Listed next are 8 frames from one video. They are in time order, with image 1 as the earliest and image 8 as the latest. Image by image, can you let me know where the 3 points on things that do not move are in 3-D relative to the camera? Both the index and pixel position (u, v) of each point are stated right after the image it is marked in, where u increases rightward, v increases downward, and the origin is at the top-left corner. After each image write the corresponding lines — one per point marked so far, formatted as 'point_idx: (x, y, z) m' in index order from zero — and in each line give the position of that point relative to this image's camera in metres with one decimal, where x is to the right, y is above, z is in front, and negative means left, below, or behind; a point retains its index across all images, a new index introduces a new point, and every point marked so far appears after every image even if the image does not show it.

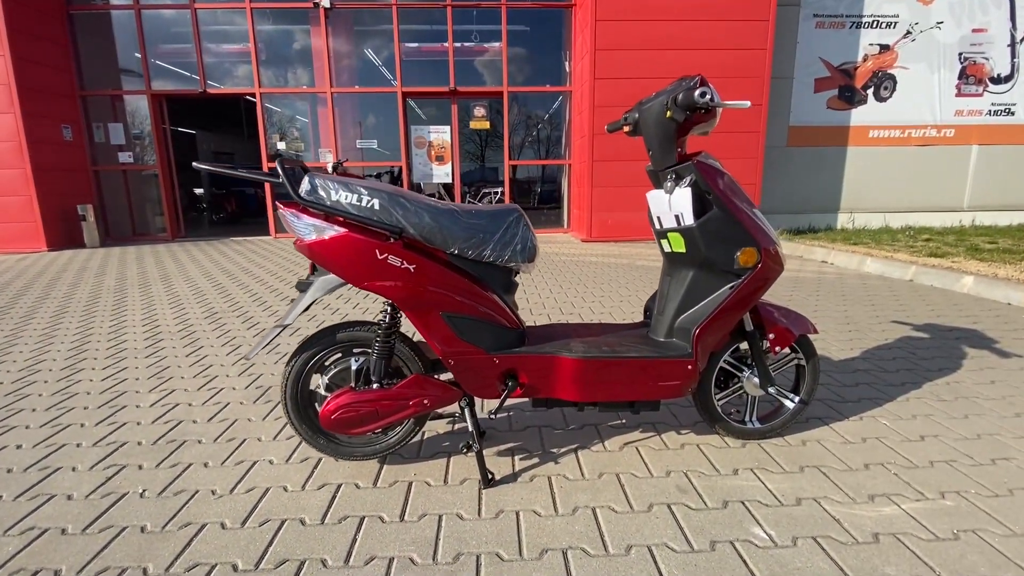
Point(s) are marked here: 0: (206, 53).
0: (-6.4, +4.9, +10.1) m
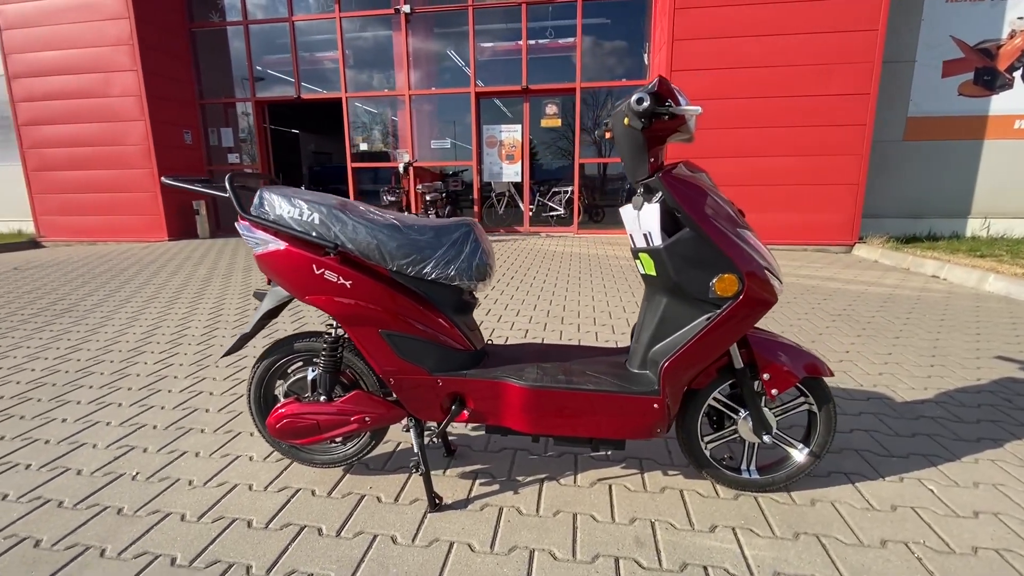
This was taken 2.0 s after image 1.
0: (-4.8, +5.1, +11.0) m
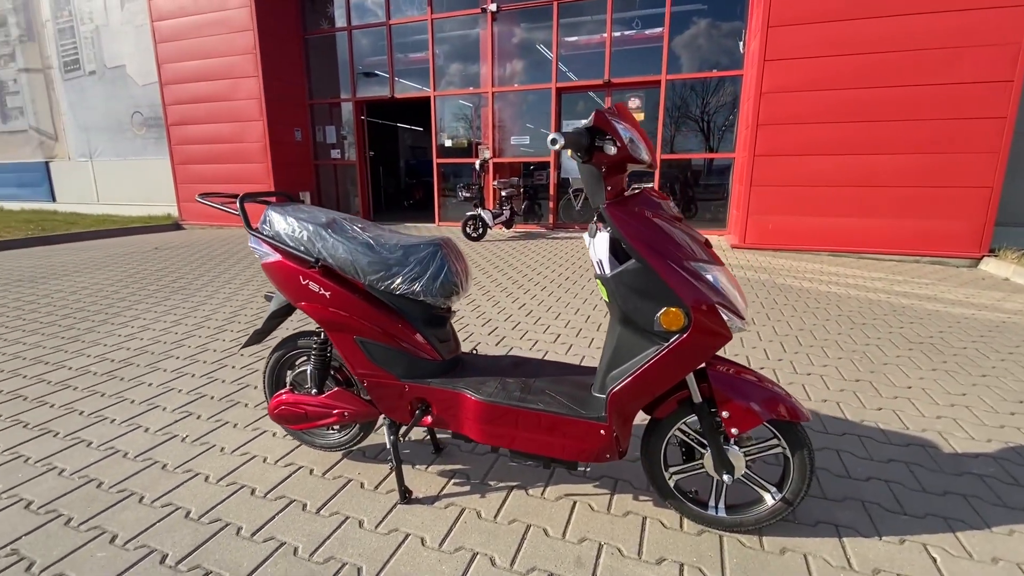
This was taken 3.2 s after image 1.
0: (-2.8, +5.4, +11.7) m
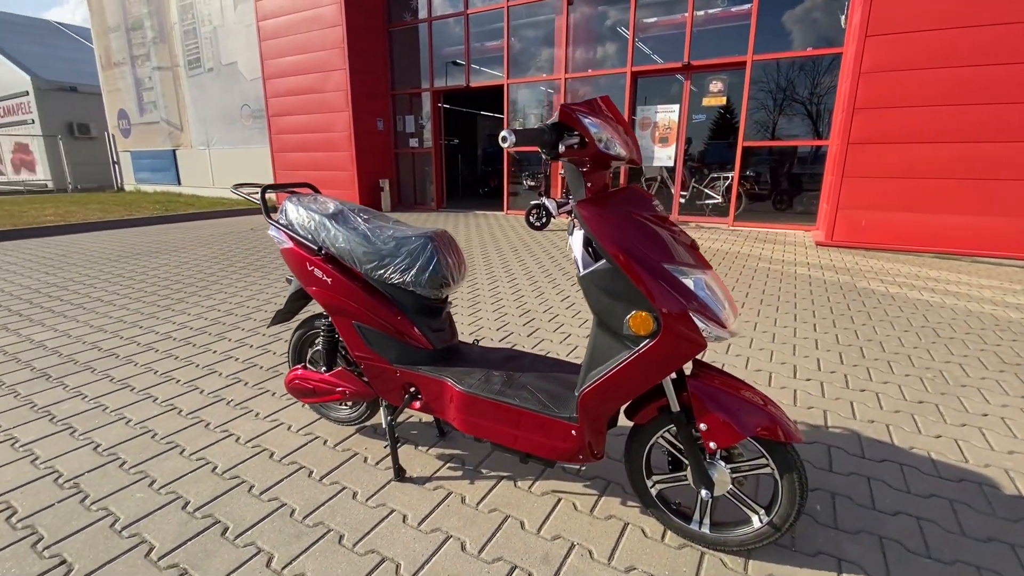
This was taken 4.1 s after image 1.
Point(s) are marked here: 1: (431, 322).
0: (-1.0, +5.8, +11.9) m
1: (-0.4, -0.2, +2.2) m
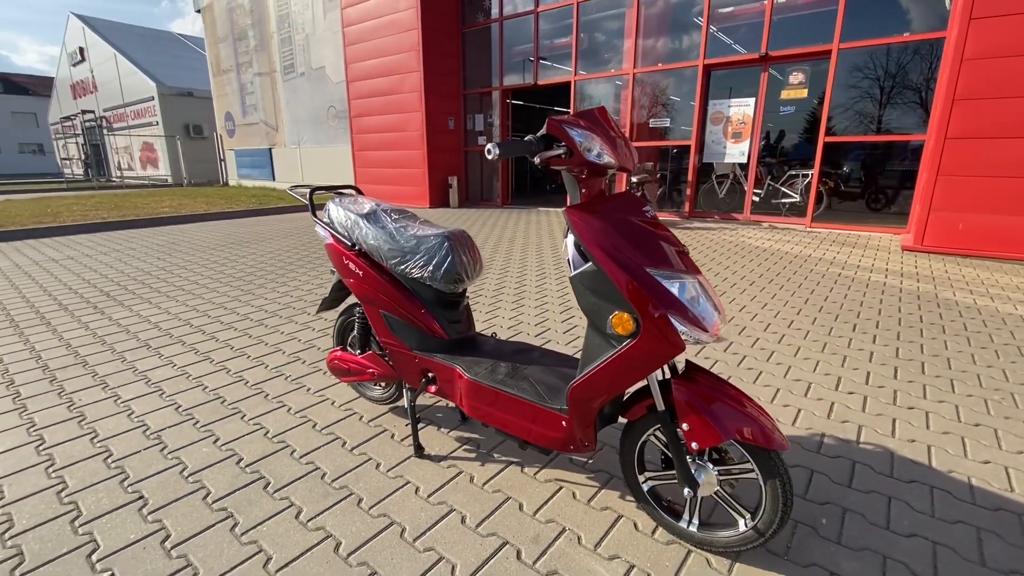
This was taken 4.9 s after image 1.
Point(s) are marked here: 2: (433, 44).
0: (+0.7, +5.9, +12.0) m
1: (-0.3, -0.1, +2.4) m
2: (-2.0, +6.2, +12.4) m
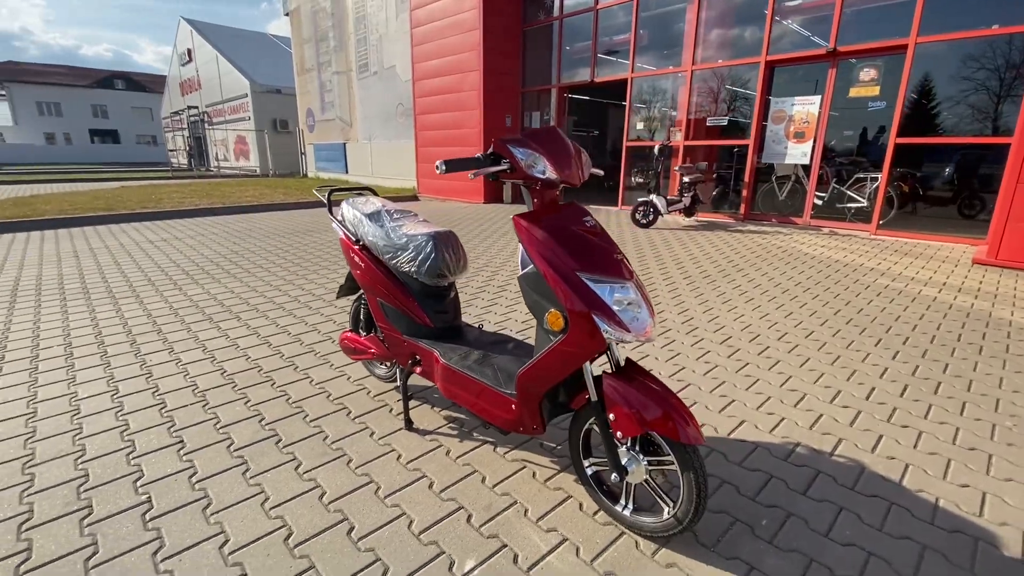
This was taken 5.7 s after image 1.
0: (+2.2, +6.0, +12.0) m
1: (-0.4, -0.1, +2.7) m
2: (-0.5, +6.4, +12.7) m
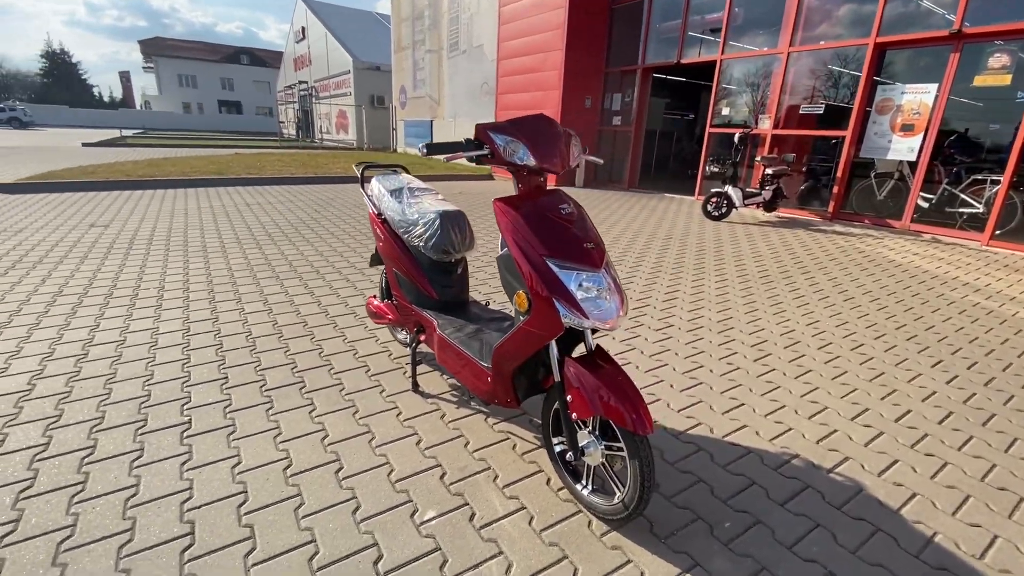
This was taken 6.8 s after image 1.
0: (+4.2, +6.1, +11.4) m
1: (-0.4, +0.1, +2.9) m
2: (+1.7, +6.9, +12.5) m
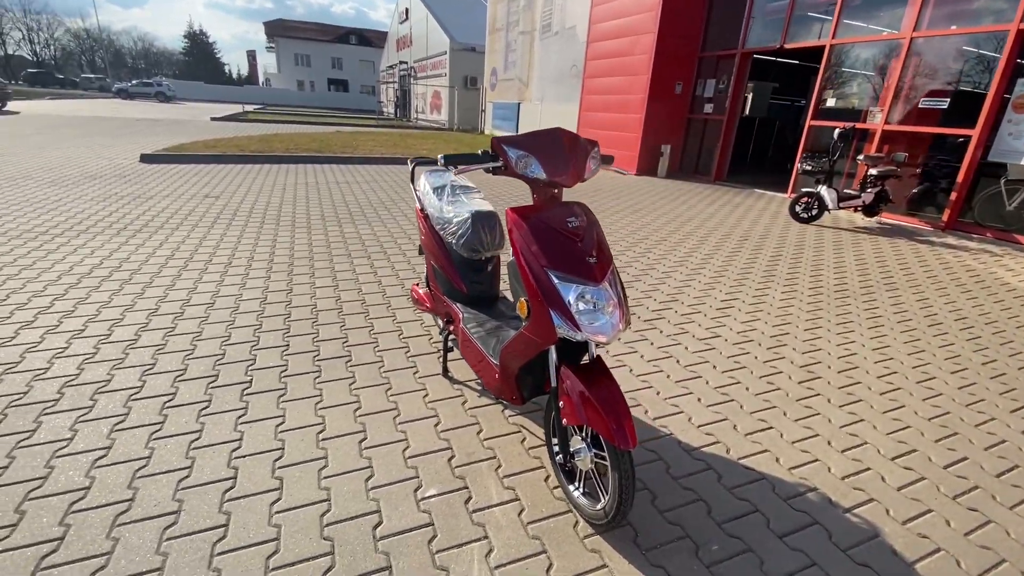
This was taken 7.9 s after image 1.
0: (+6.2, +6.0, +10.4) m
1: (-0.2, +0.1, +3.1) m
2: (+4.0, +7.0, +11.9) m
